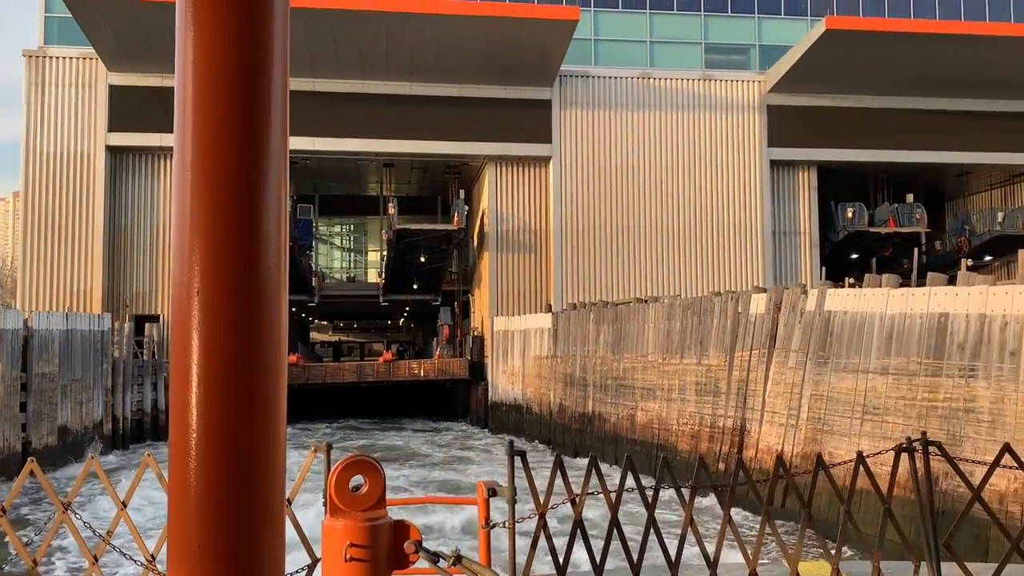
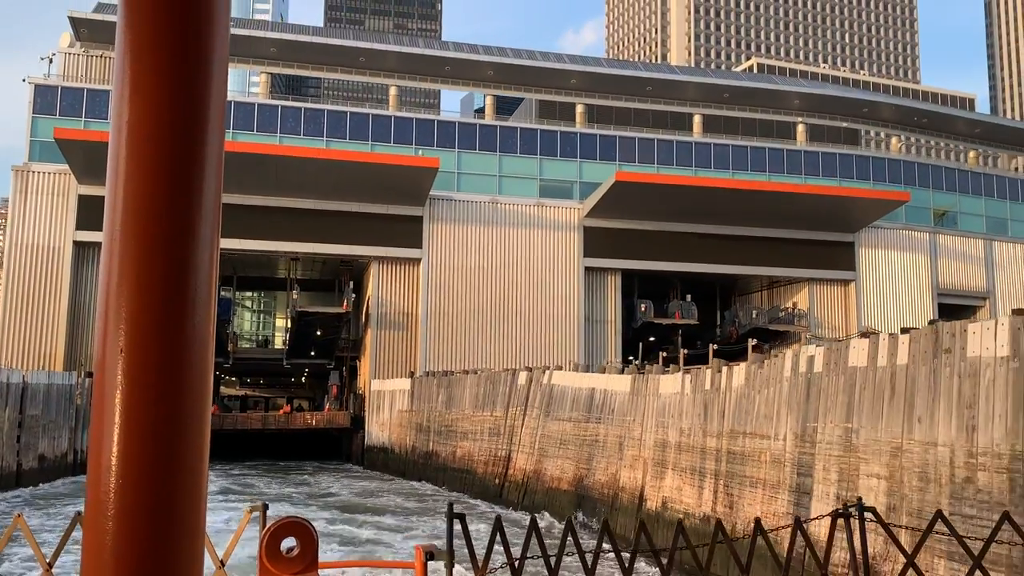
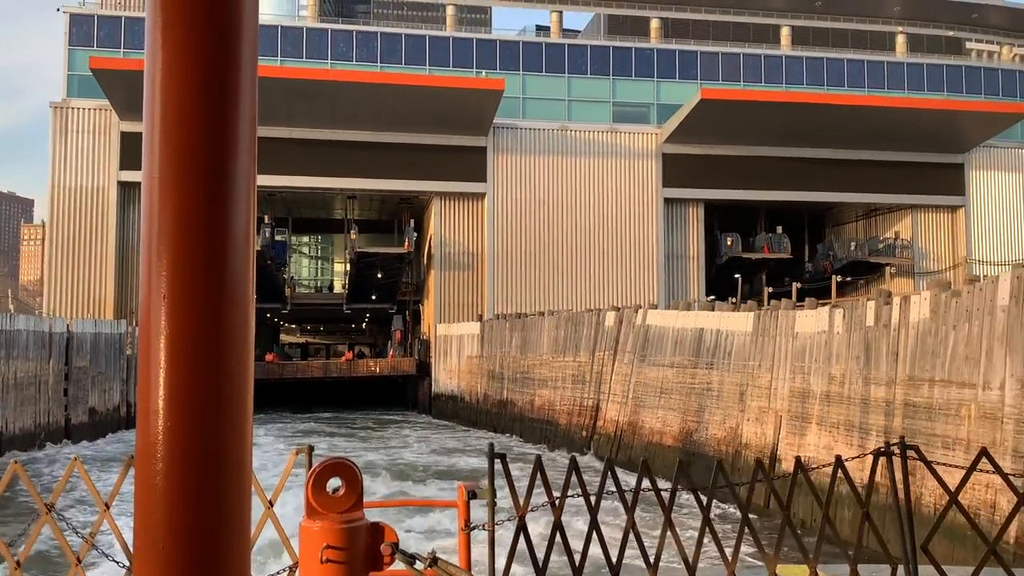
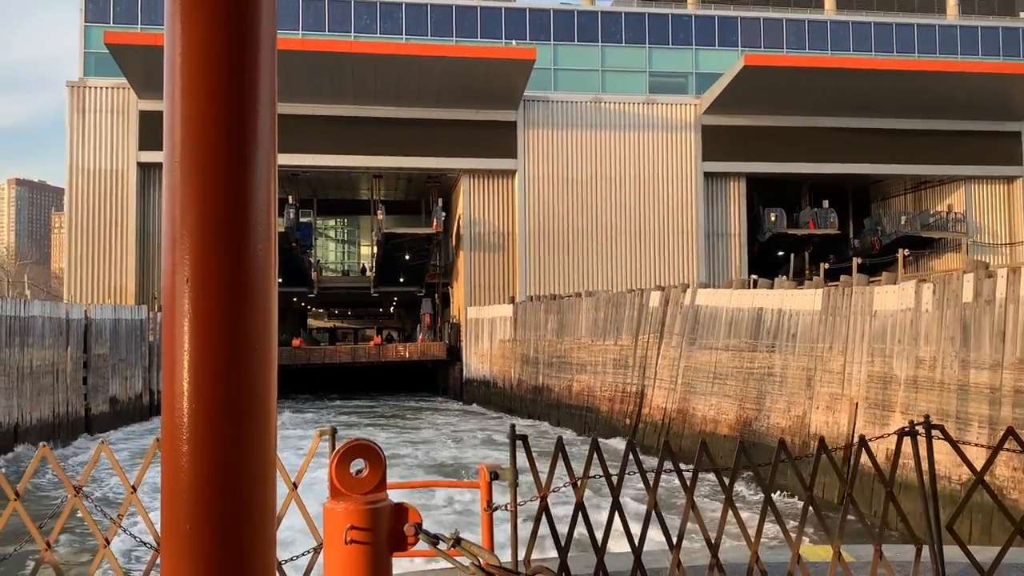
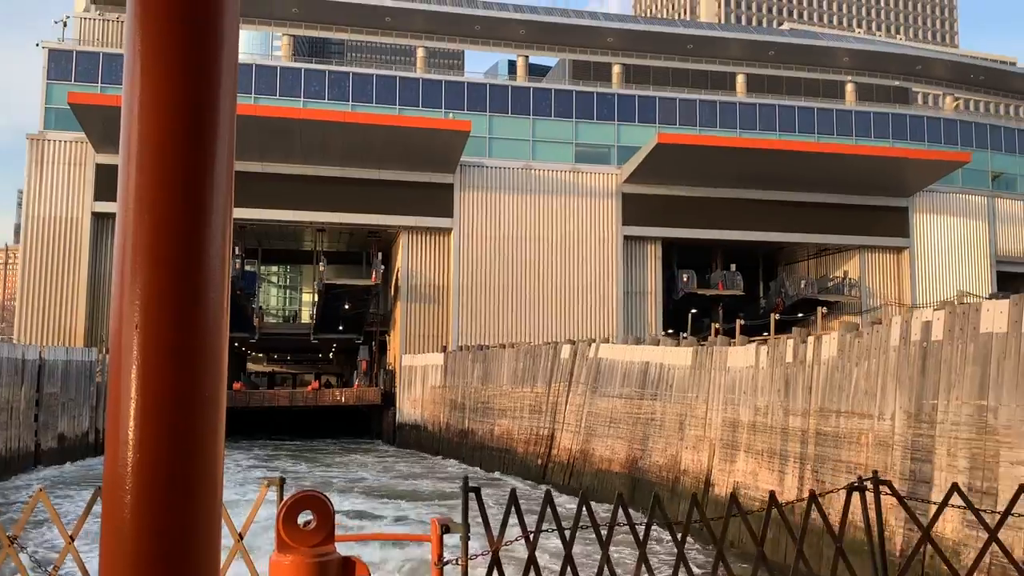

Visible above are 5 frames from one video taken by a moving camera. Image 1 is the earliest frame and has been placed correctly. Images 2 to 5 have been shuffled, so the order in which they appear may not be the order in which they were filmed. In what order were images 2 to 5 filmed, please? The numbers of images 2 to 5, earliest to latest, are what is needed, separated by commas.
4, 3, 5, 2
